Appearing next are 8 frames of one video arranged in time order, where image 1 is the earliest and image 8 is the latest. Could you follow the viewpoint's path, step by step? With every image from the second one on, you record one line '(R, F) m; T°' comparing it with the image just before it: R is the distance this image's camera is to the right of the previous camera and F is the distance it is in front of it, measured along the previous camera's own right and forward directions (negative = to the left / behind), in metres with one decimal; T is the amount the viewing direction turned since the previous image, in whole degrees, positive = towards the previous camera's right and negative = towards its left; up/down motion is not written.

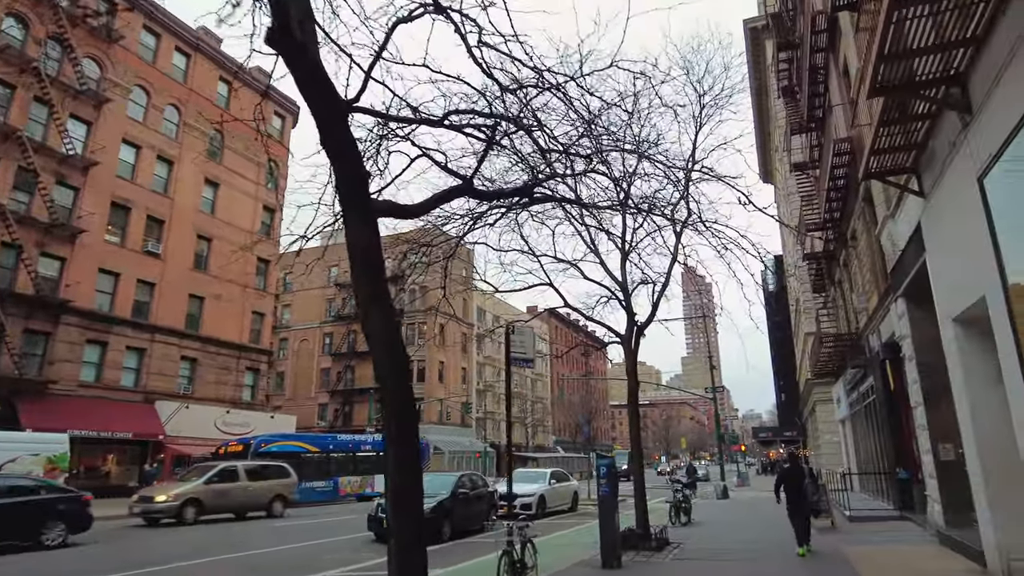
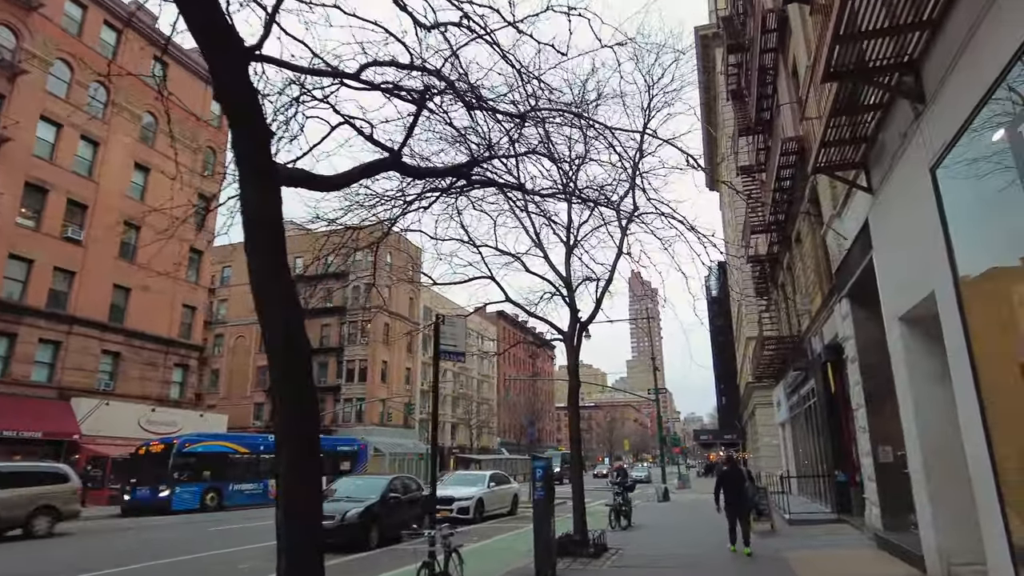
(+0.2, +0.6) m; +4°
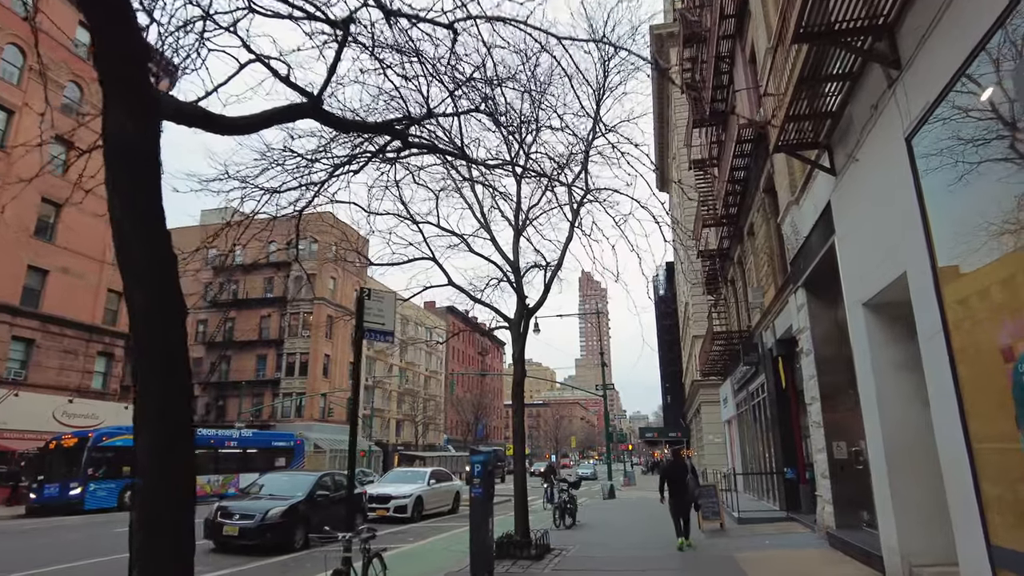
(+0.2, +0.8) m; +4°
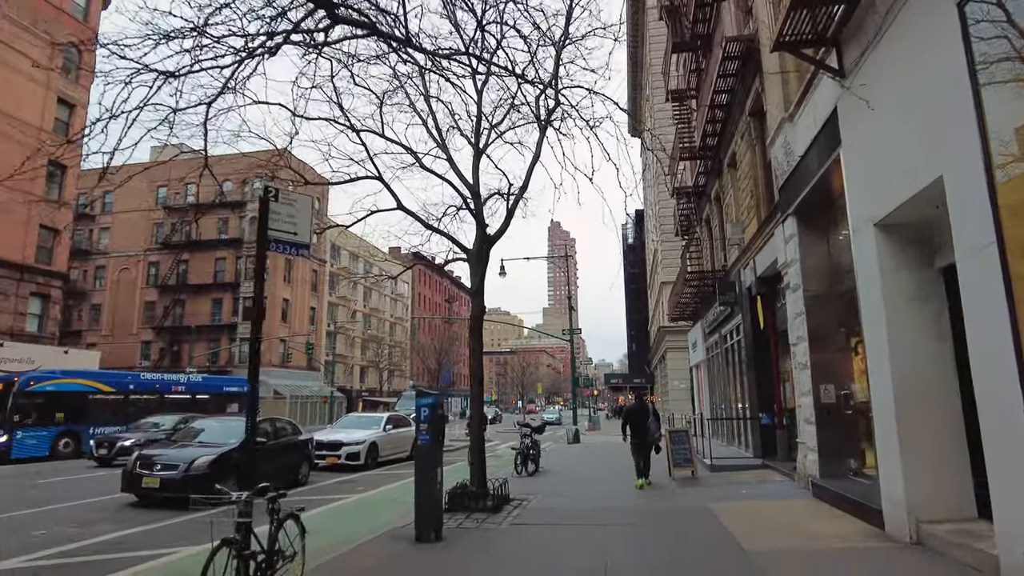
(+0.2, +1.2) m; +3°
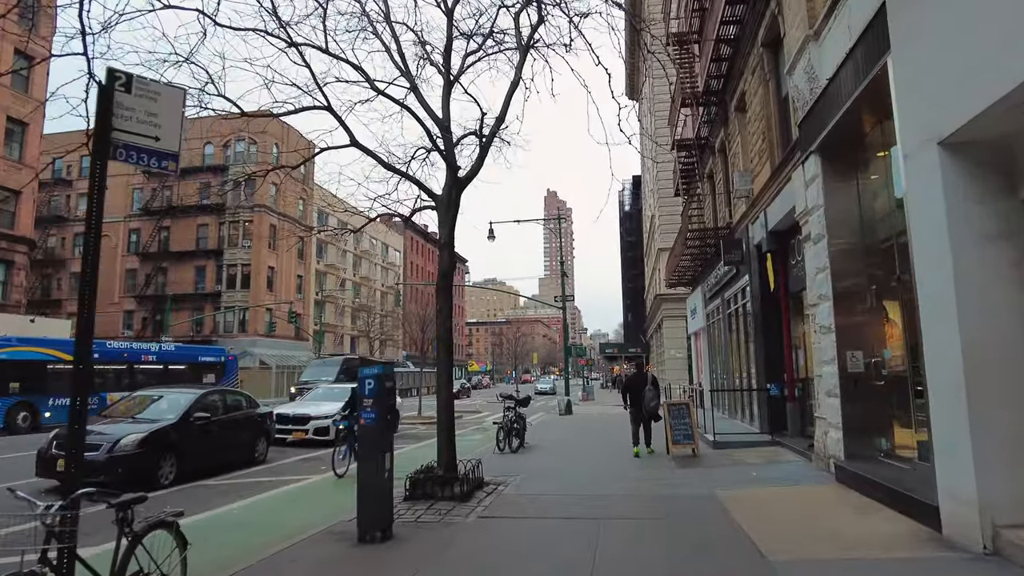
(+0.3, +1.4) m; 0°
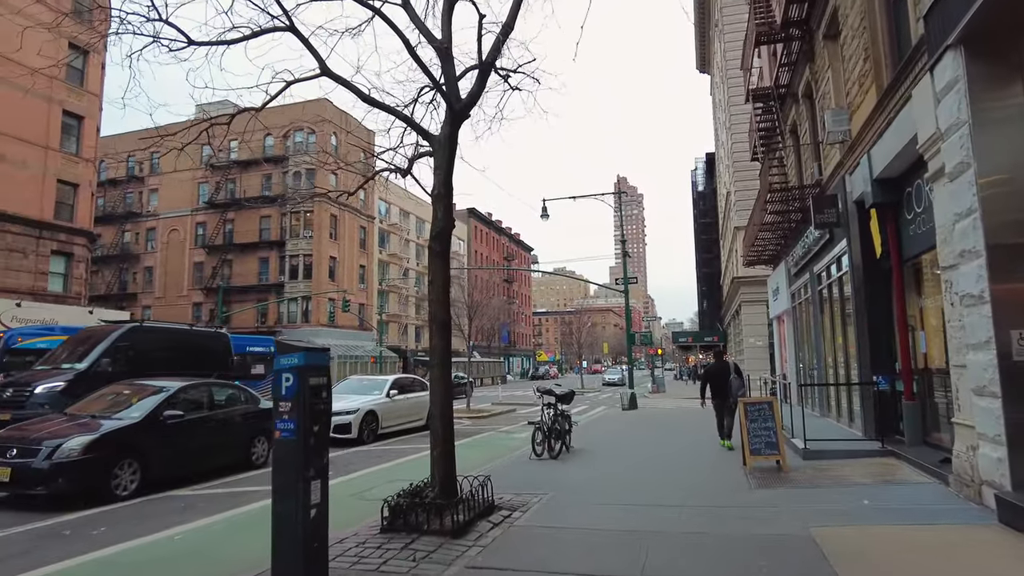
(+0.5, +2.1) m; -6°
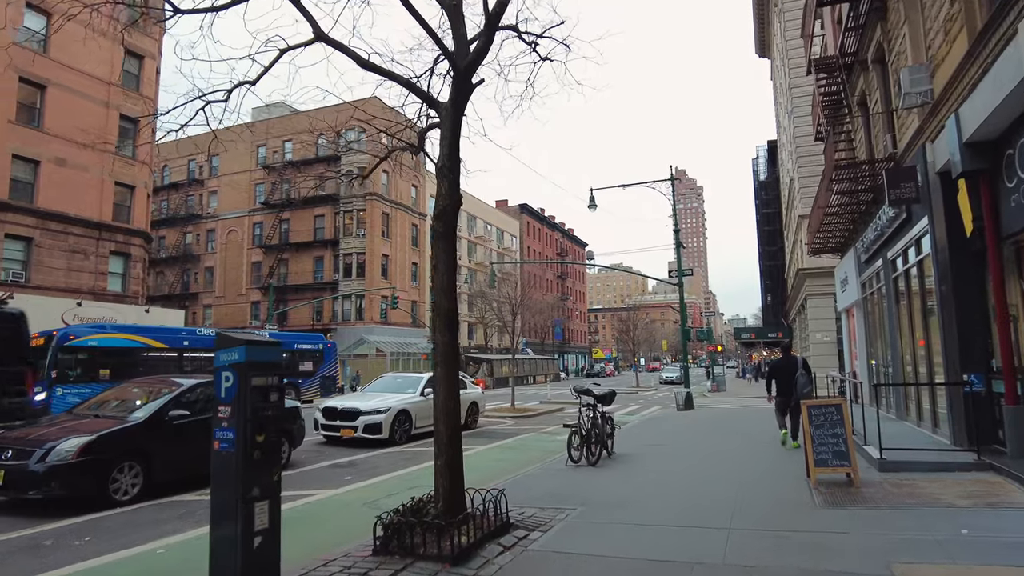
(+0.4, +0.9) m; -5°
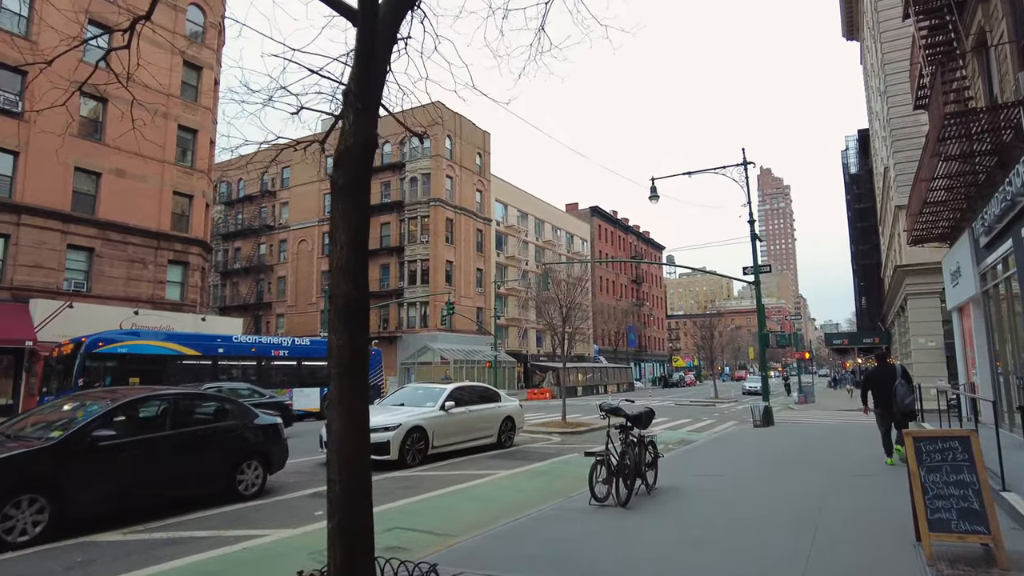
(+0.8, +1.9) m; -7°
